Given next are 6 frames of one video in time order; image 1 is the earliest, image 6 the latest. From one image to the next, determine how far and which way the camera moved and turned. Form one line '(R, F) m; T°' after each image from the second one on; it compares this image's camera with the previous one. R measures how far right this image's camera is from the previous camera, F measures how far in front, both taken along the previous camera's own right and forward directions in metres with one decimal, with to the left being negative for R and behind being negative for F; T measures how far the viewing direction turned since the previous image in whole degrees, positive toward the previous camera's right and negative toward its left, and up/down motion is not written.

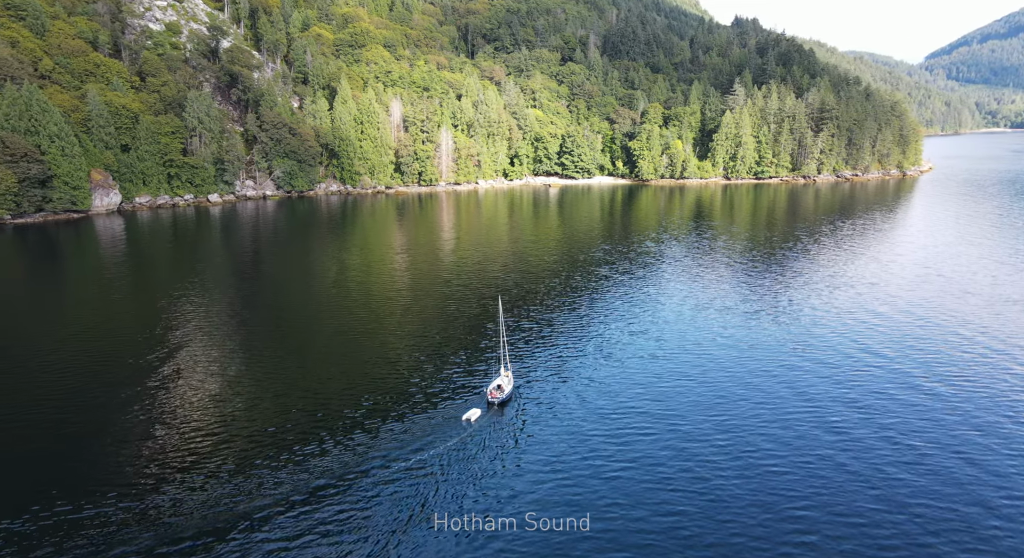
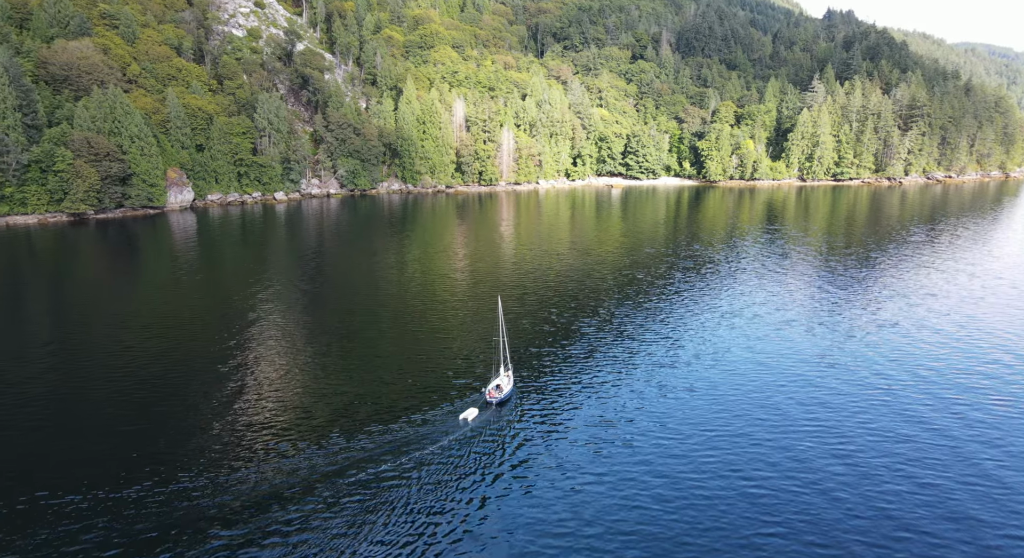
(+5.9, +1.0) m; -7°
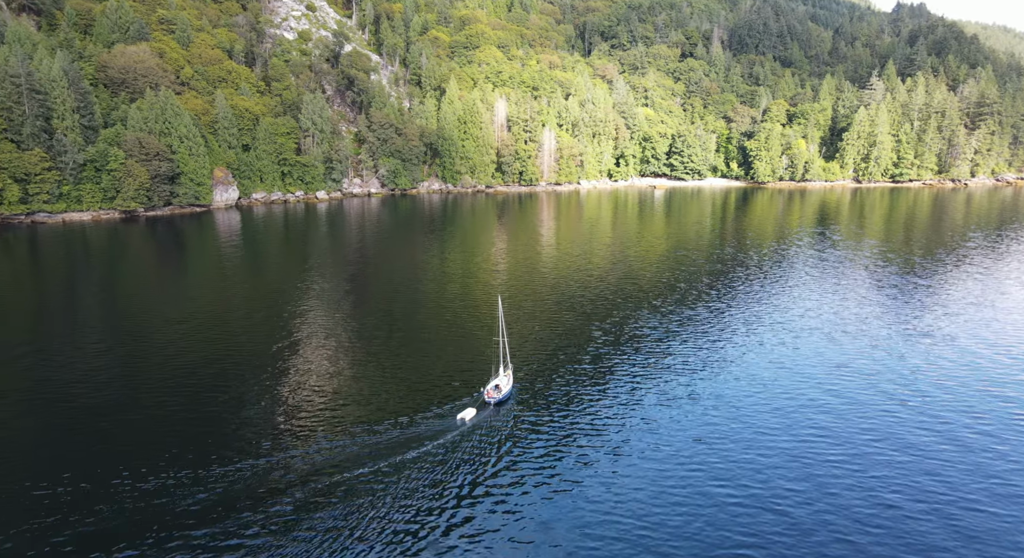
(+4.0, +0.9) m; -5°
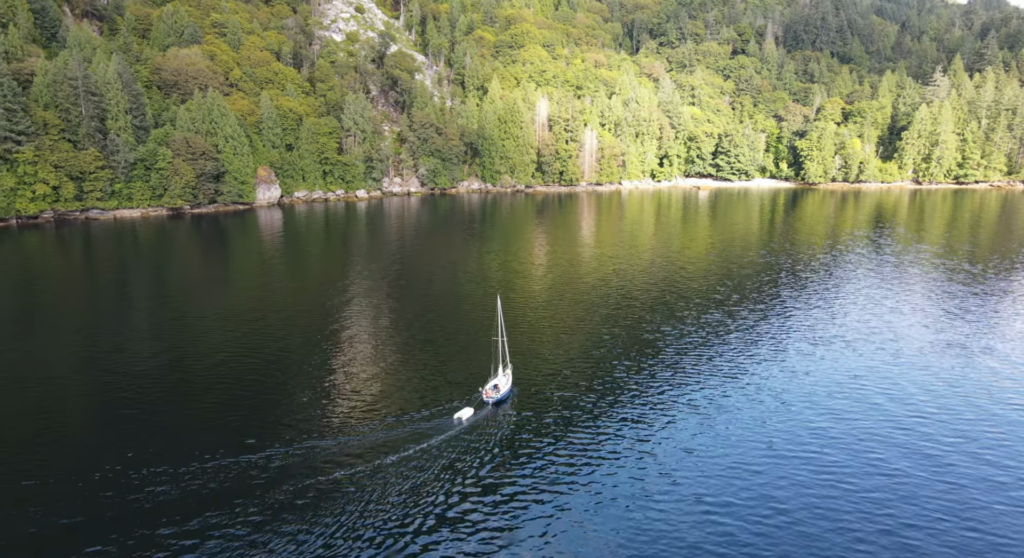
(+4.1, +1.2) m; -5°
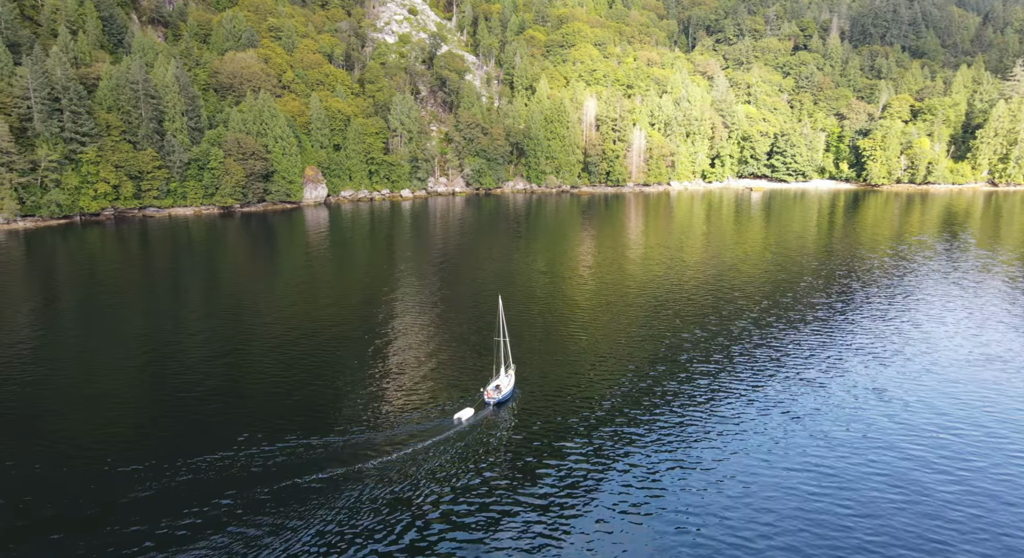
(+4.3, +1.4) m; -5°
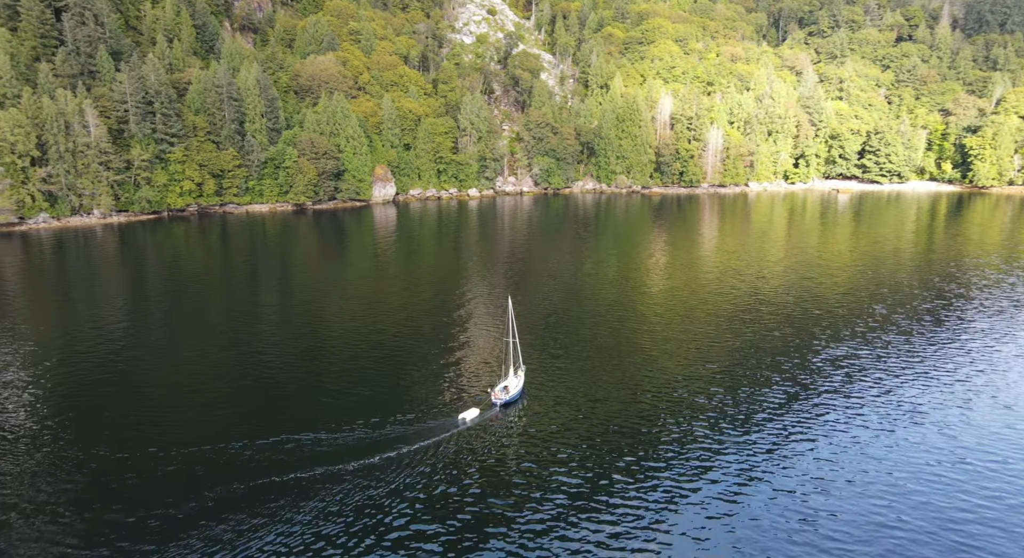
(+6.3, +2.2) m; -8°
